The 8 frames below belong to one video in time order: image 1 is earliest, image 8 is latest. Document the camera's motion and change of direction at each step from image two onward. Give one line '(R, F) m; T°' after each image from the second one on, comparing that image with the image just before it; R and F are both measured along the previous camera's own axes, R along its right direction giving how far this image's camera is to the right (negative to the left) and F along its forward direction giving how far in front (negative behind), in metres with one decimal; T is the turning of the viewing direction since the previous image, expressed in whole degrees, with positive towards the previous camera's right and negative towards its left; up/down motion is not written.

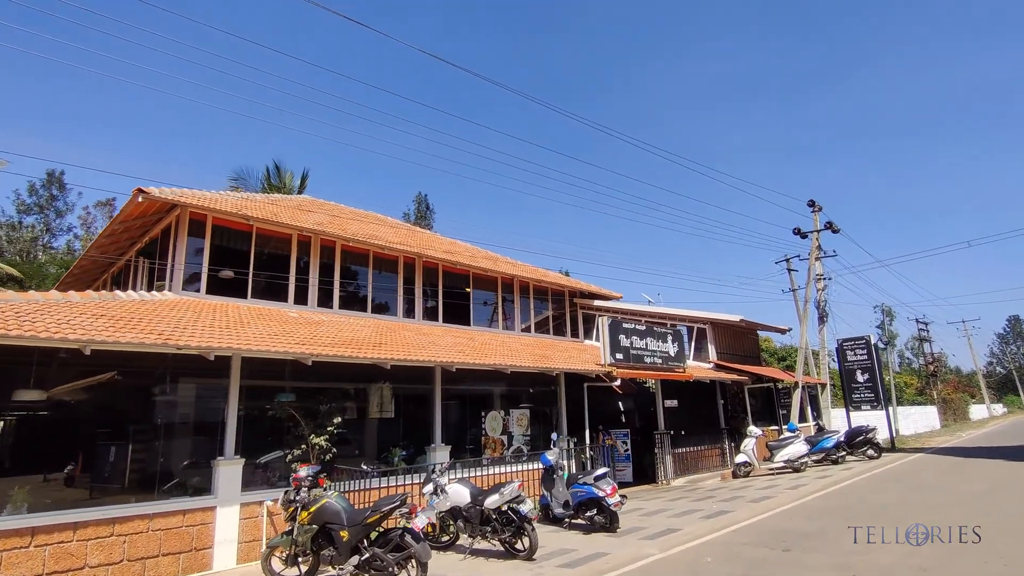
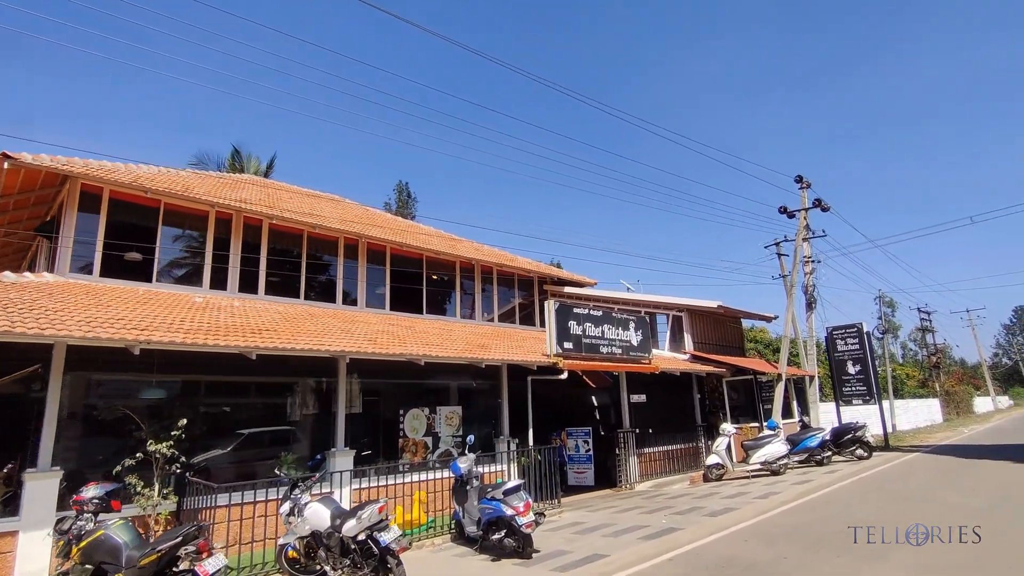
(+1.2, +1.5) m; 0°
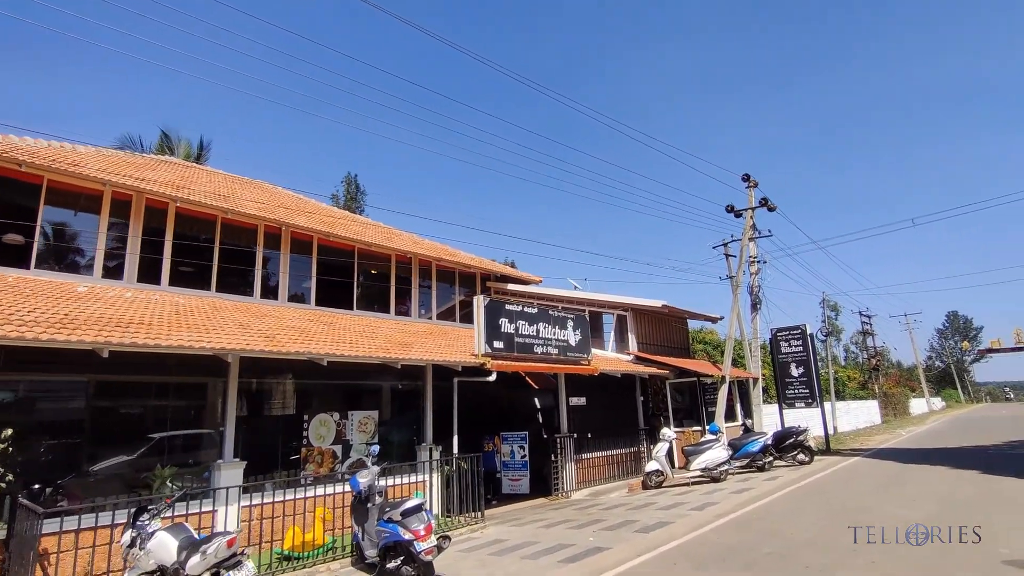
(+0.5, +0.8) m; +4°
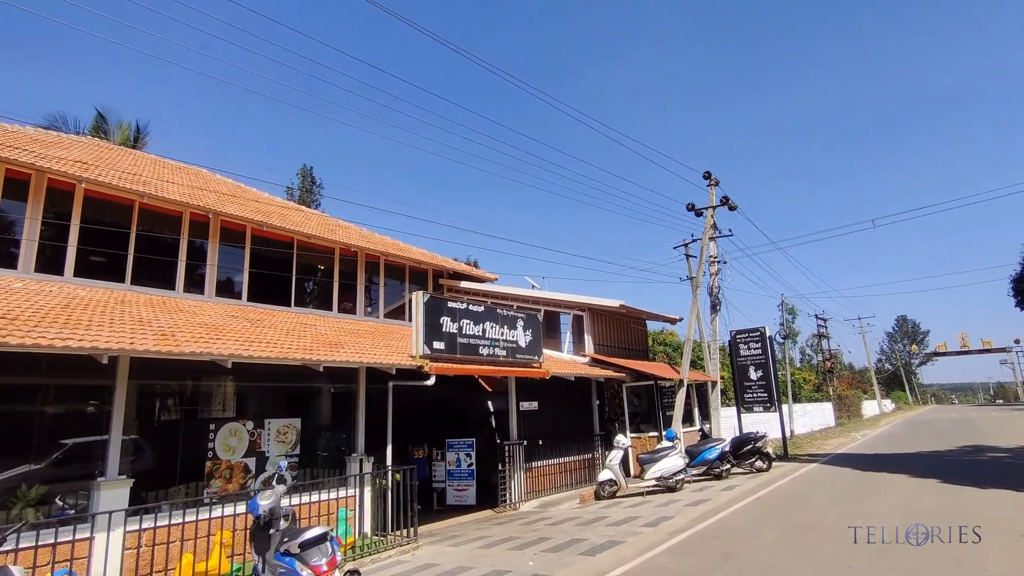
(+0.3, +0.8) m; +3°
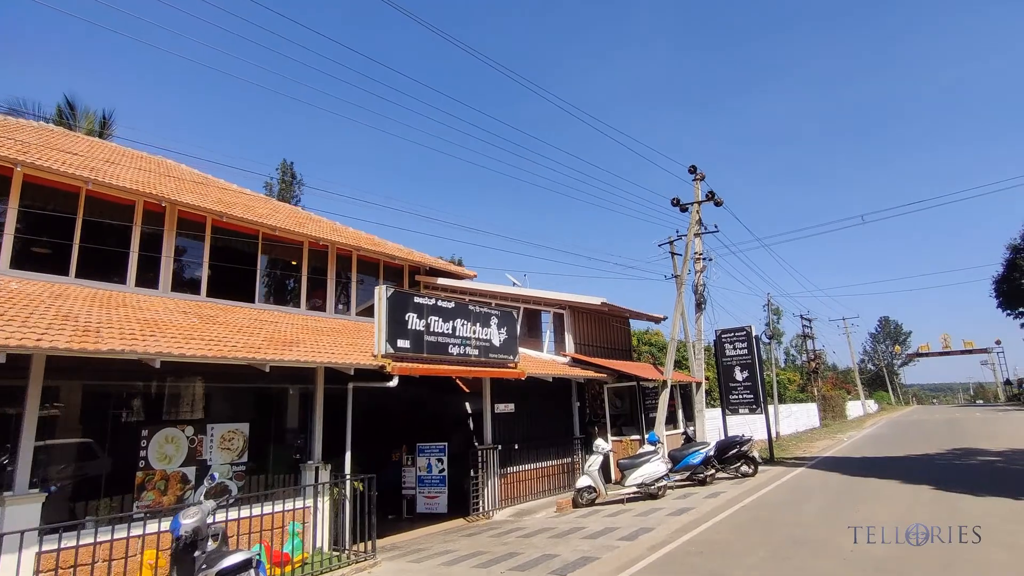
(+0.2, +0.6) m; +1°
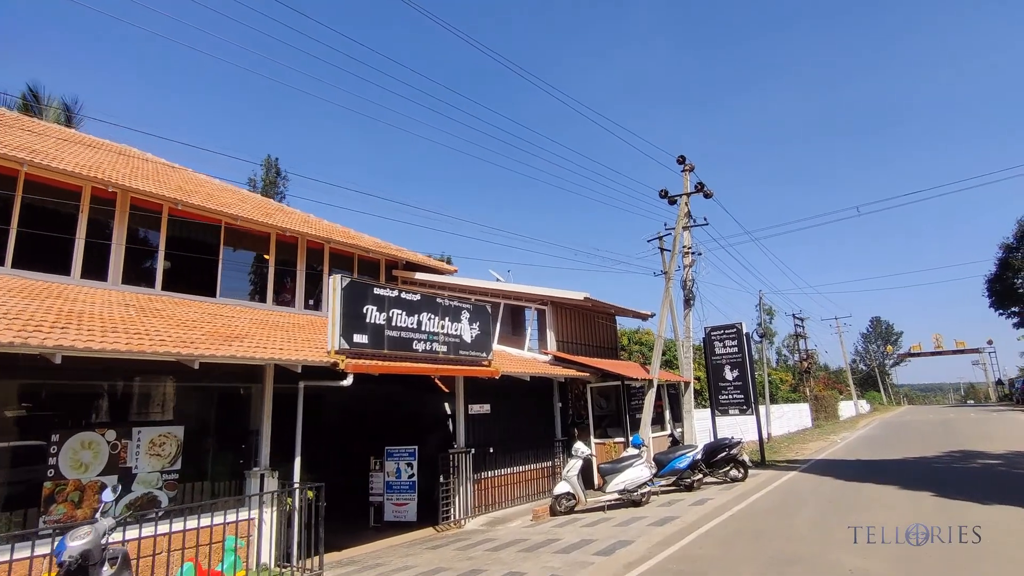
(+0.3, +0.7) m; +1°
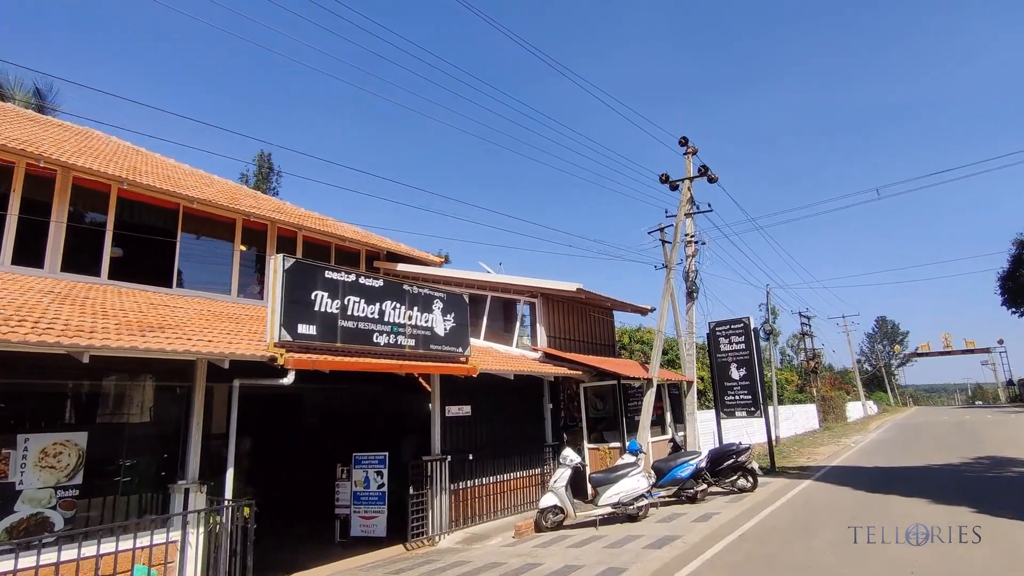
(+0.3, +1.1) m; 0°
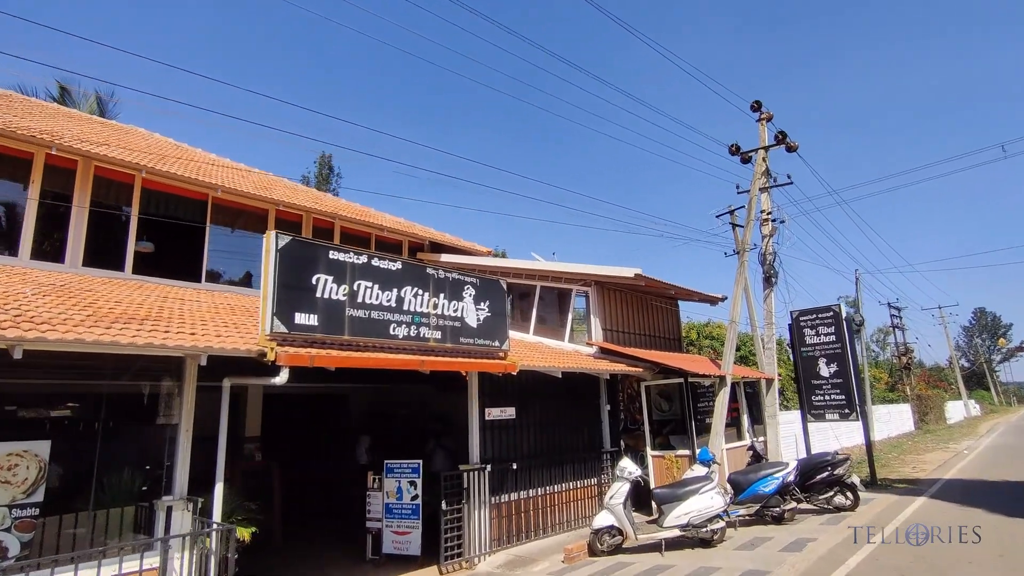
(+0.2, +1.2) m; -6°
